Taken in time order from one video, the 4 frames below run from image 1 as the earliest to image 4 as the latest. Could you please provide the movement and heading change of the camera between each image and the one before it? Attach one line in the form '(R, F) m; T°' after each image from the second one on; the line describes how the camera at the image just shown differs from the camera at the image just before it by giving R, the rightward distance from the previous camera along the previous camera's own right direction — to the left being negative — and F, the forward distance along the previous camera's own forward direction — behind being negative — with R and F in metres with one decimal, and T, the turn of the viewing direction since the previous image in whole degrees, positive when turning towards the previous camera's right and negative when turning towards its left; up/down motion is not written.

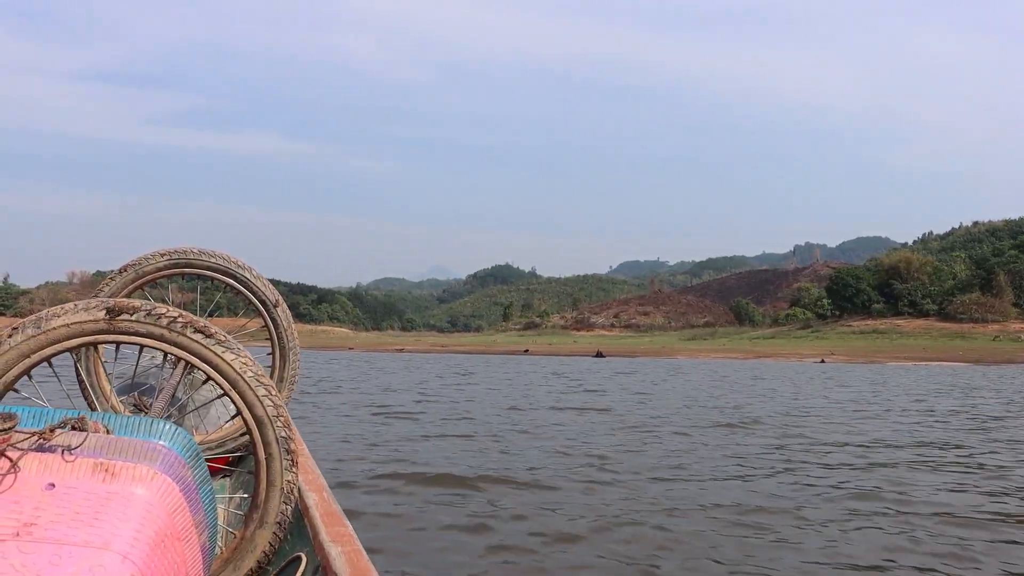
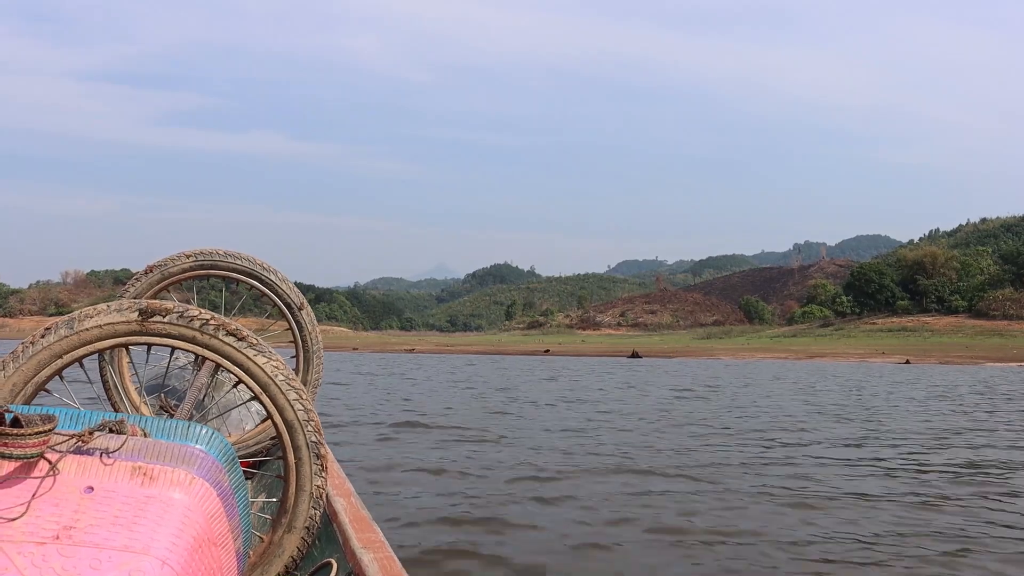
(-1.5, +0.6) m; 0°
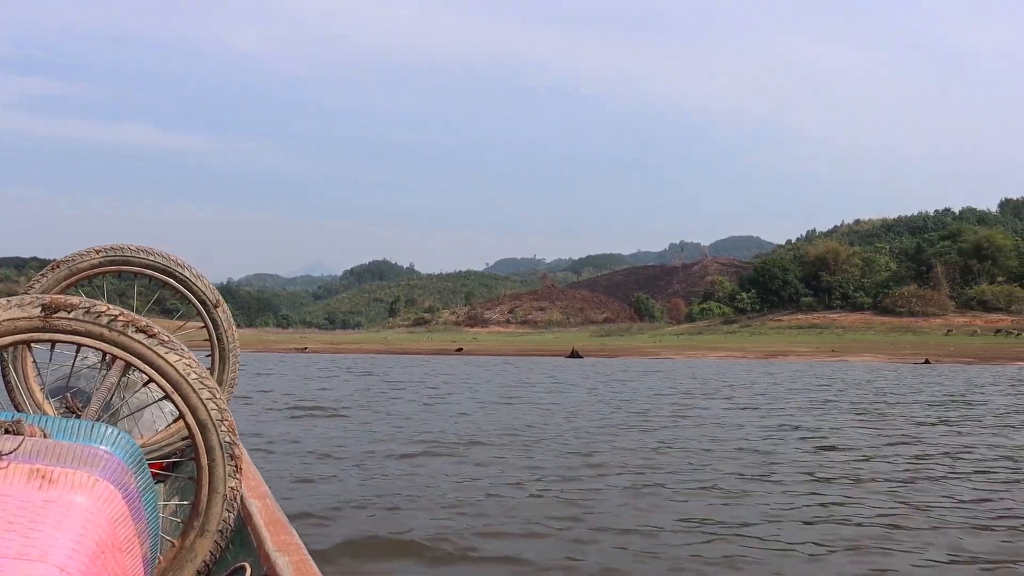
(+3.2, 0.0) m; +2°
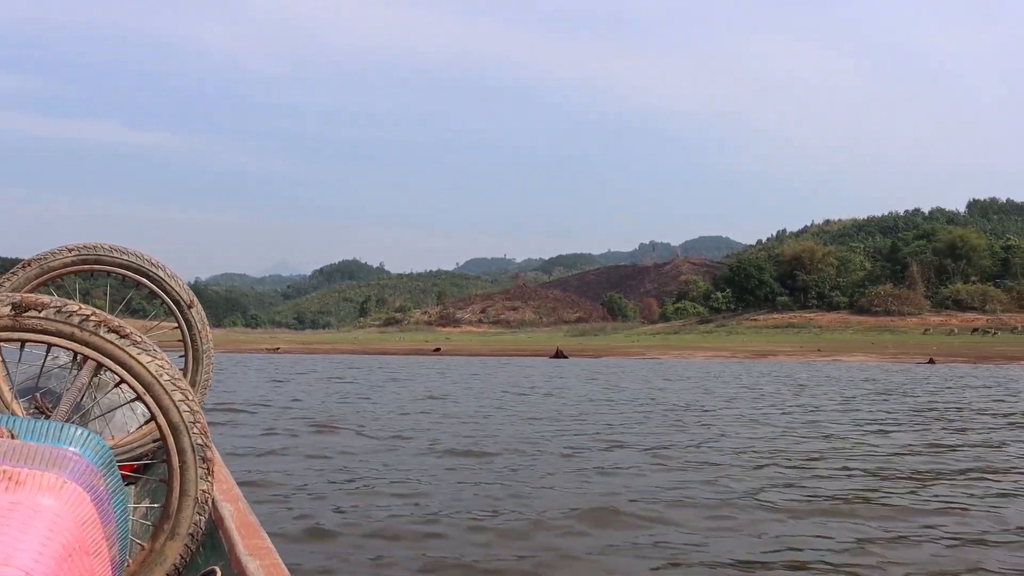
(+1.0, +0.3) m; +1°
